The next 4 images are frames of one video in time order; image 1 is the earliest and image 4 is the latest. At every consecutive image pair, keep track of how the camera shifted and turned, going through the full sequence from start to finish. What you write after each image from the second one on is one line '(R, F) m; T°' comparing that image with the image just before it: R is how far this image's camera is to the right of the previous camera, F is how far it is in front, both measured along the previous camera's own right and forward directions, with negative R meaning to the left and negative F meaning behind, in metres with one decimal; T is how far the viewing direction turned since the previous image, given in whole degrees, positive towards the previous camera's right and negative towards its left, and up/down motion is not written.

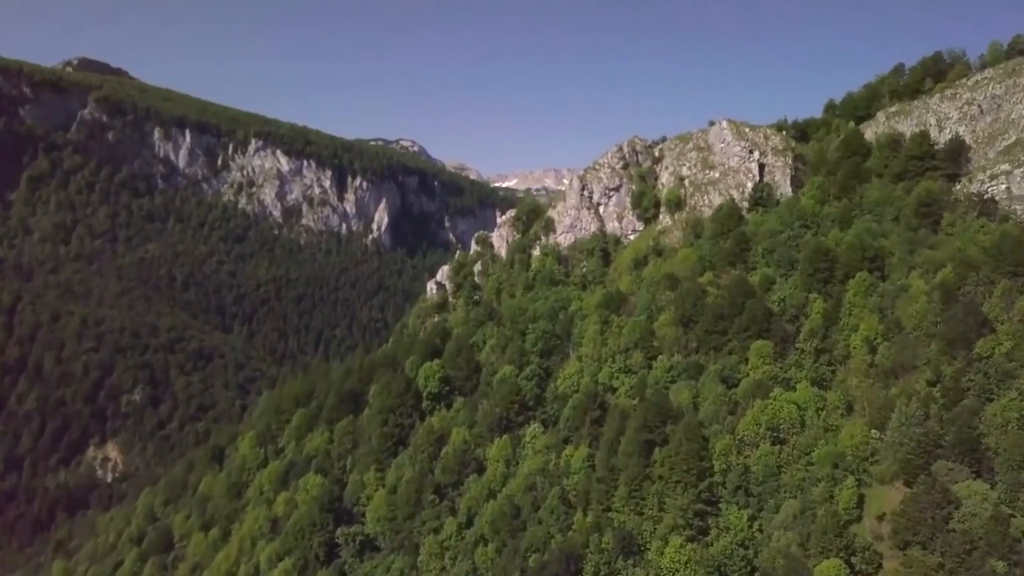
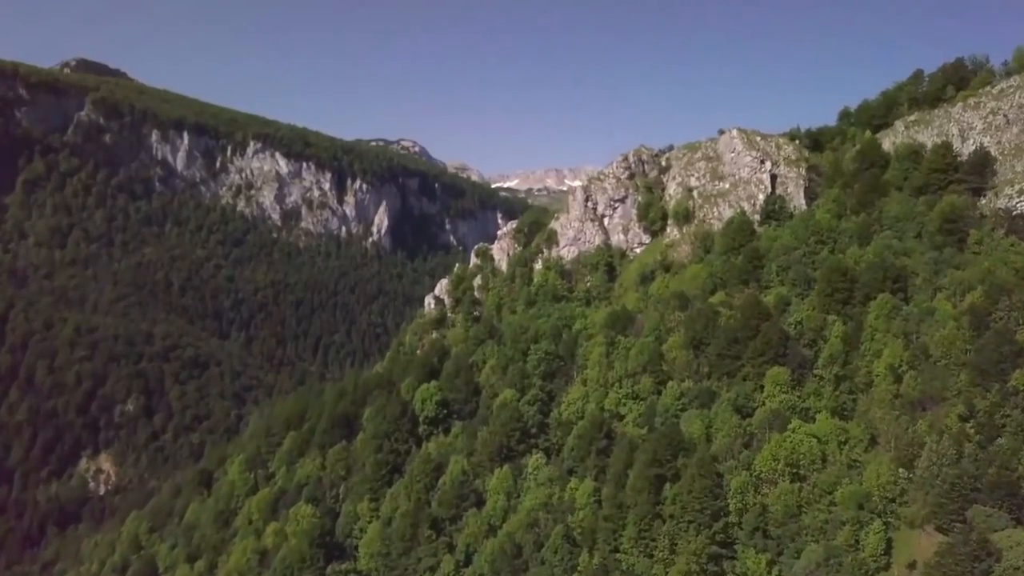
(0.0, +3.9) m; 0°
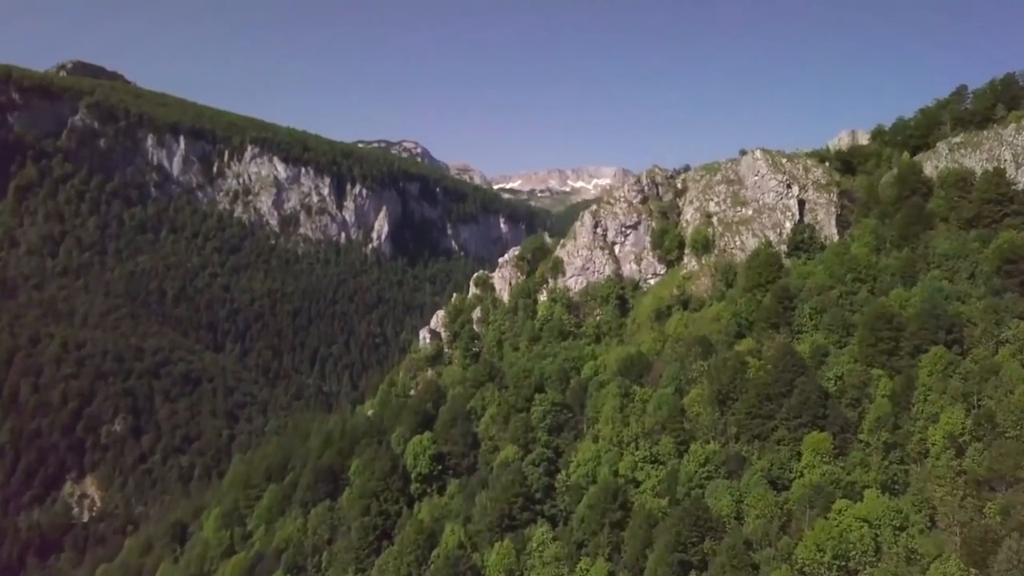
(0.0, +7.8) m; 0°
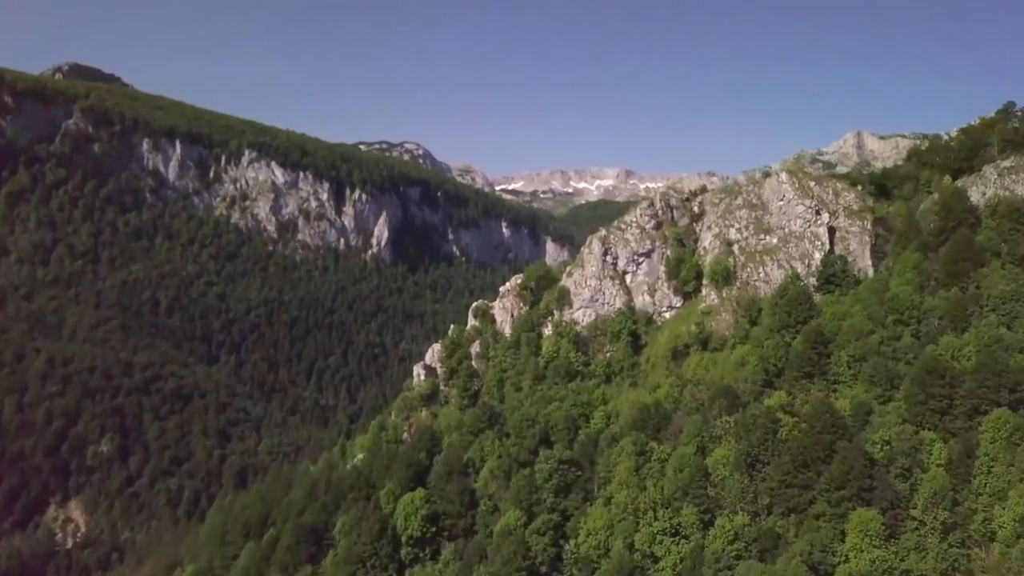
(0.0, +7.1) m; 0°
